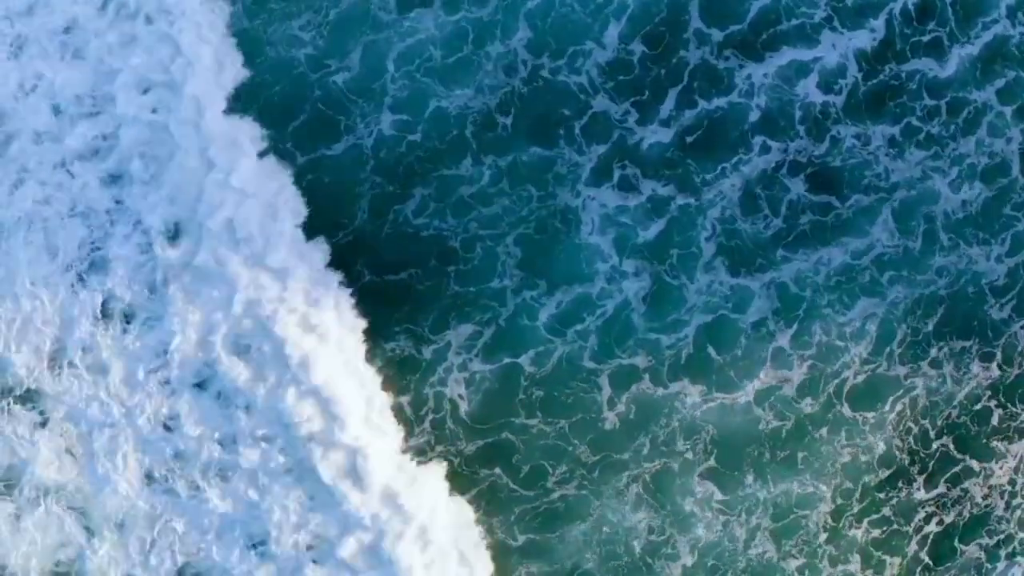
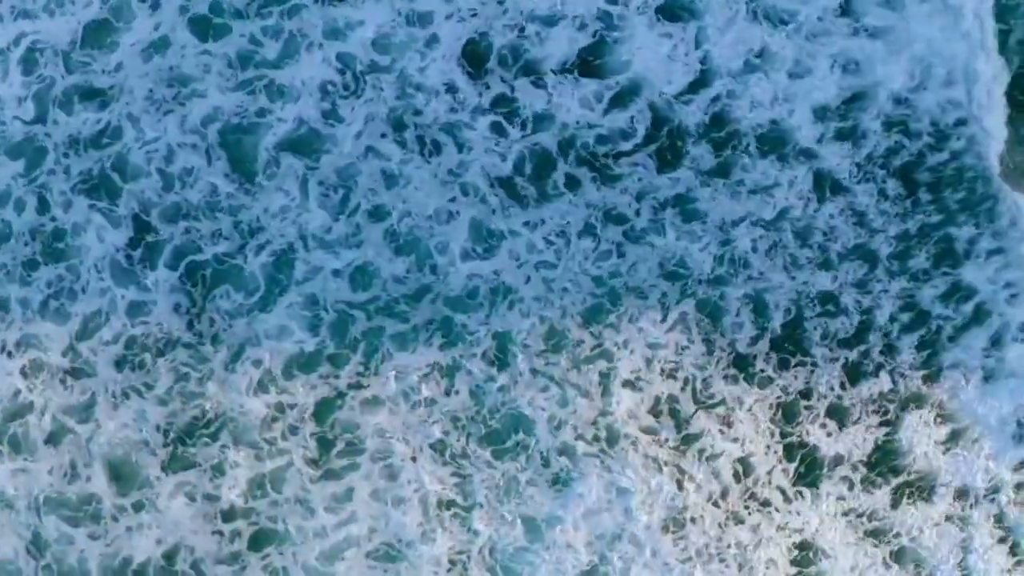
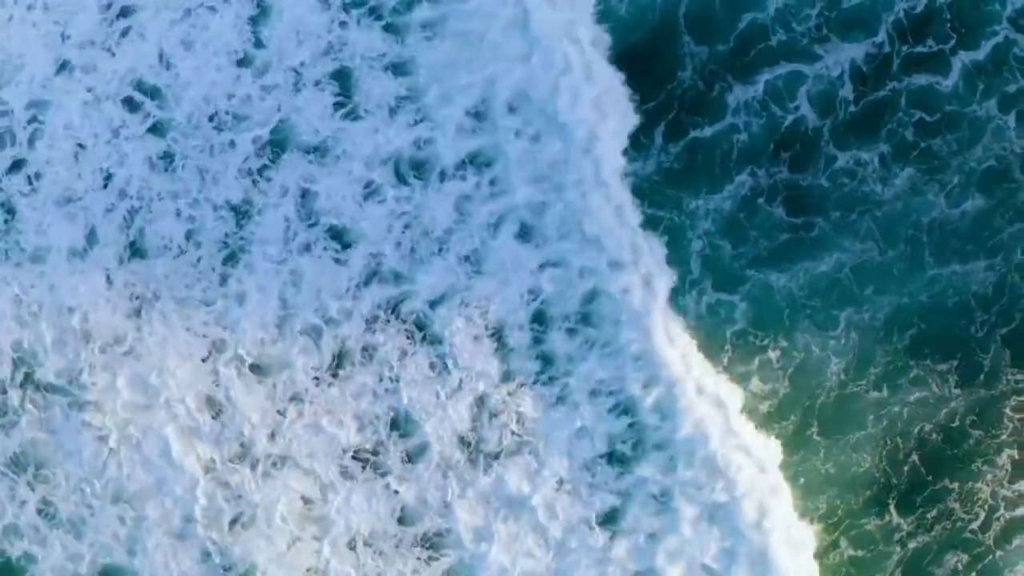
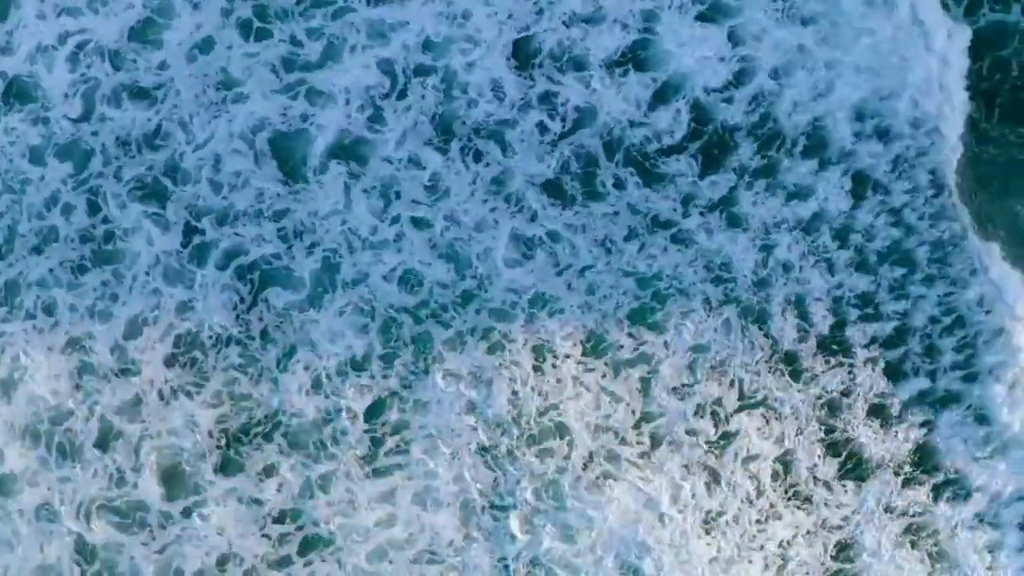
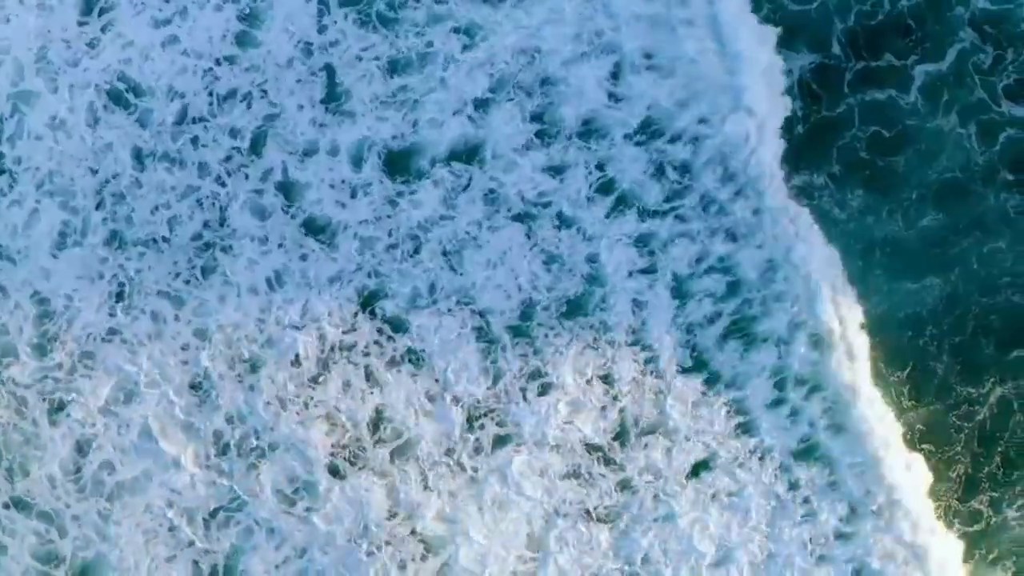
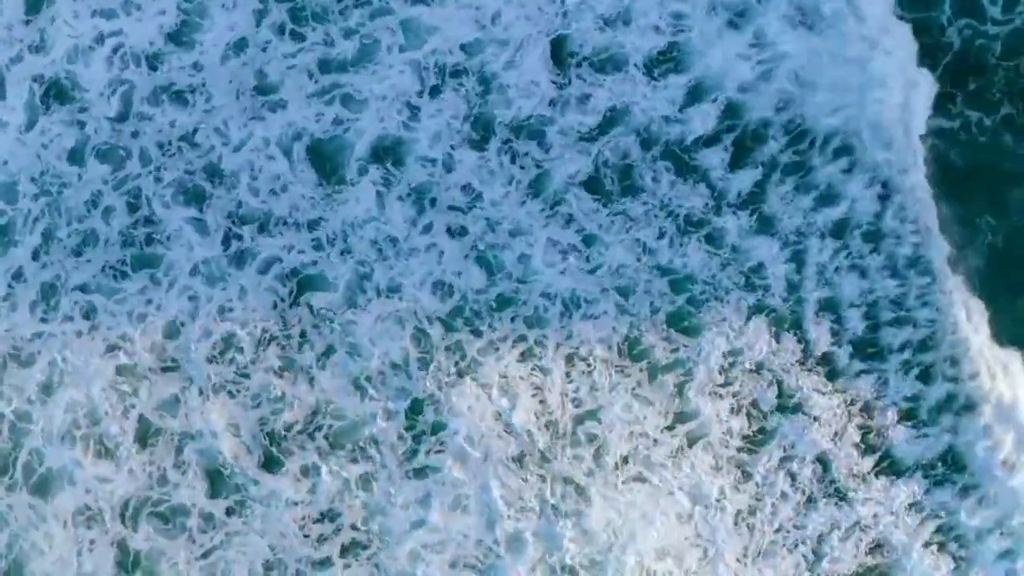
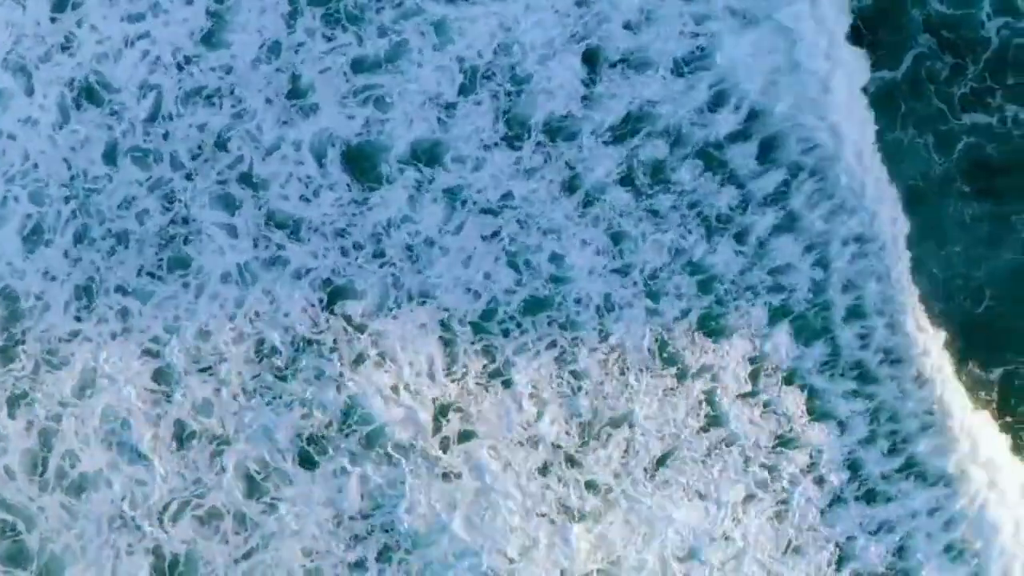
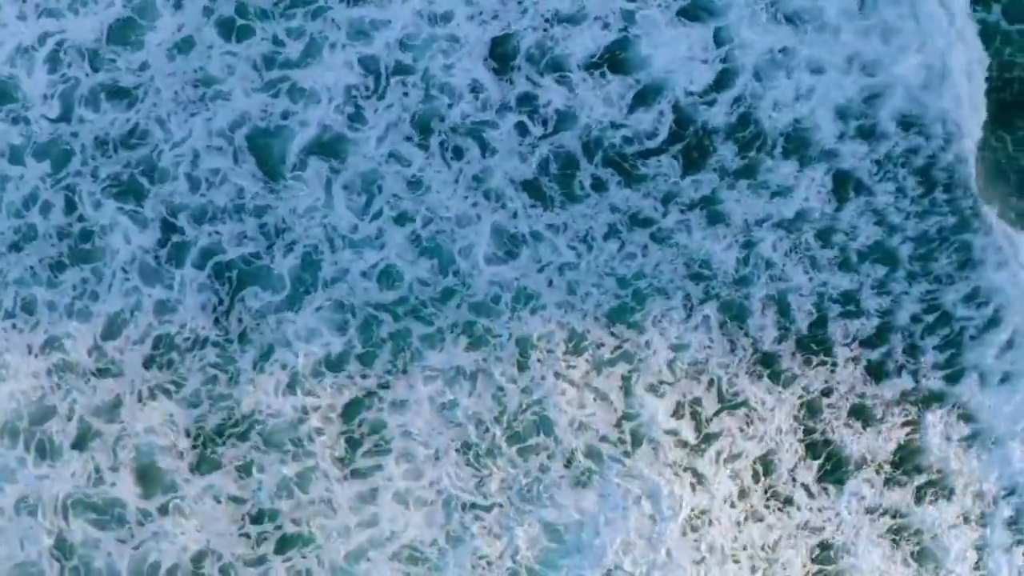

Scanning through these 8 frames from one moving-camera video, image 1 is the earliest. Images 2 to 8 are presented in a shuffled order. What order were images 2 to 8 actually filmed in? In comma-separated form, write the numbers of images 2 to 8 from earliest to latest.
3, 5, 7, 6, 4, 8, 2
